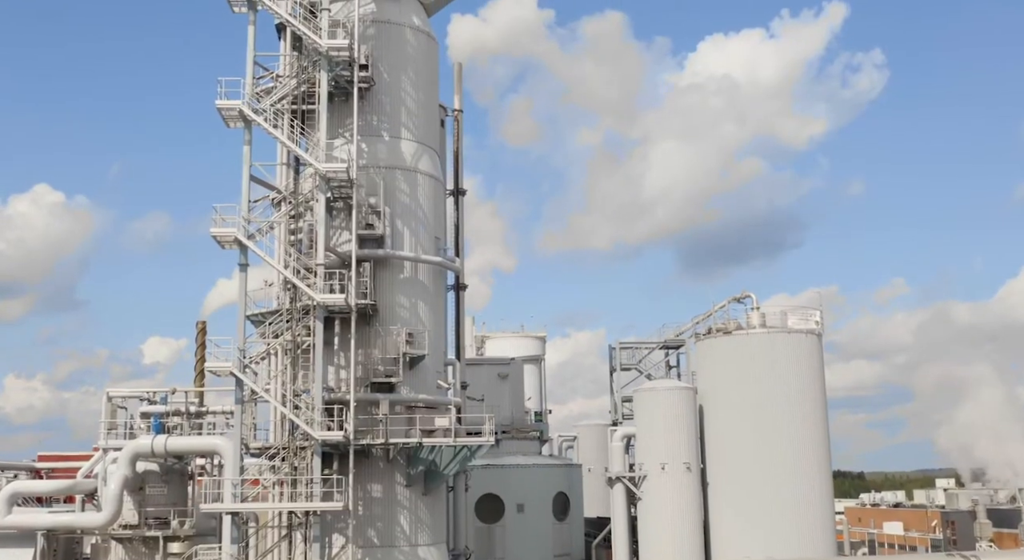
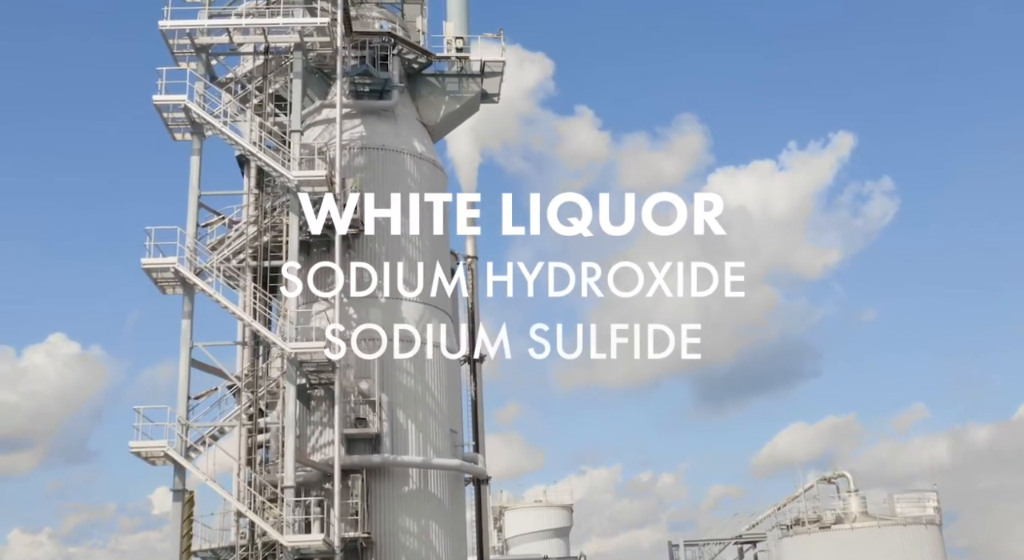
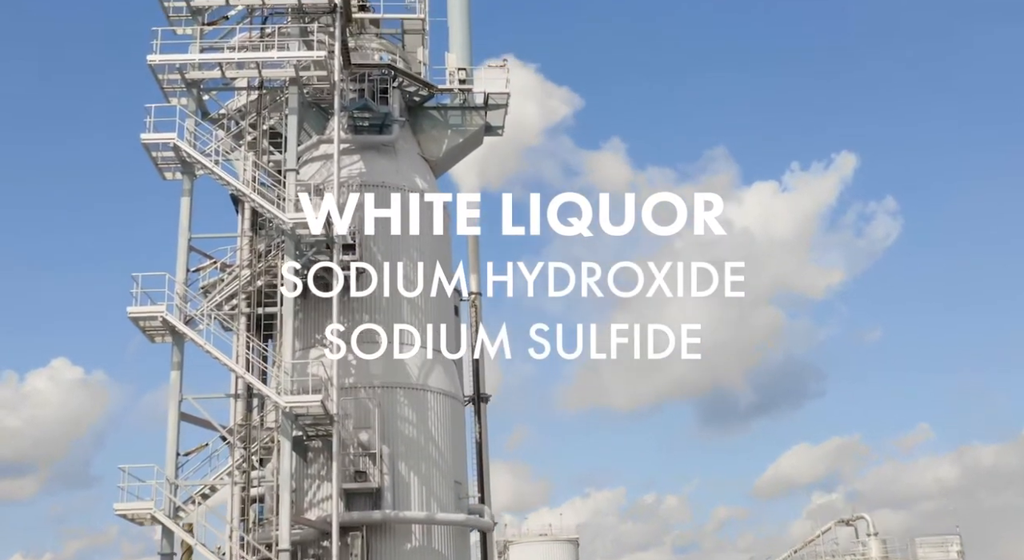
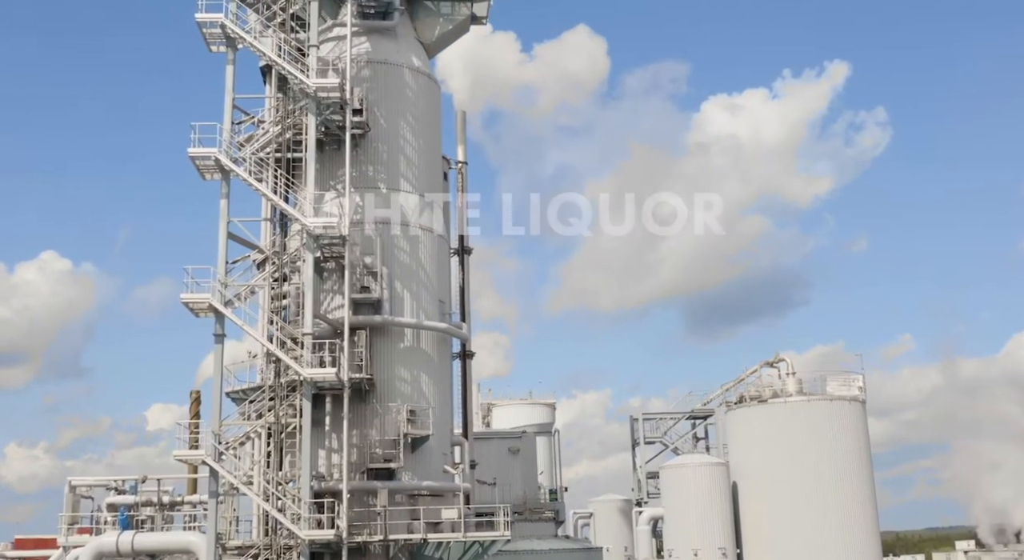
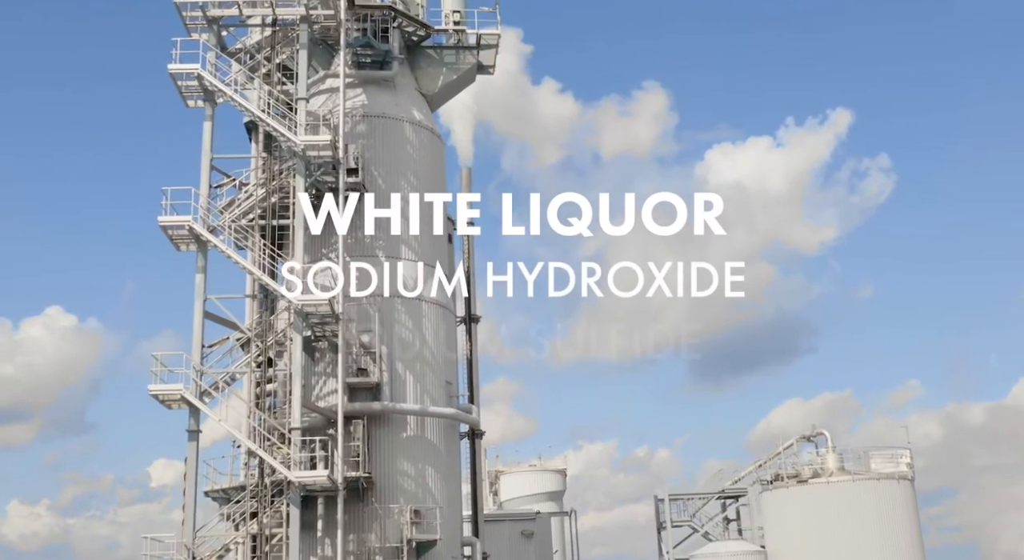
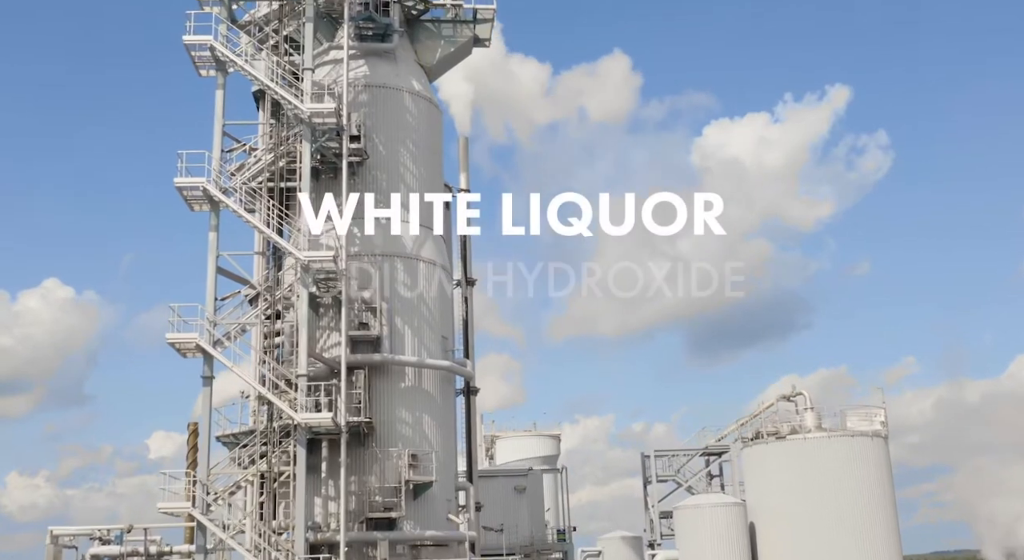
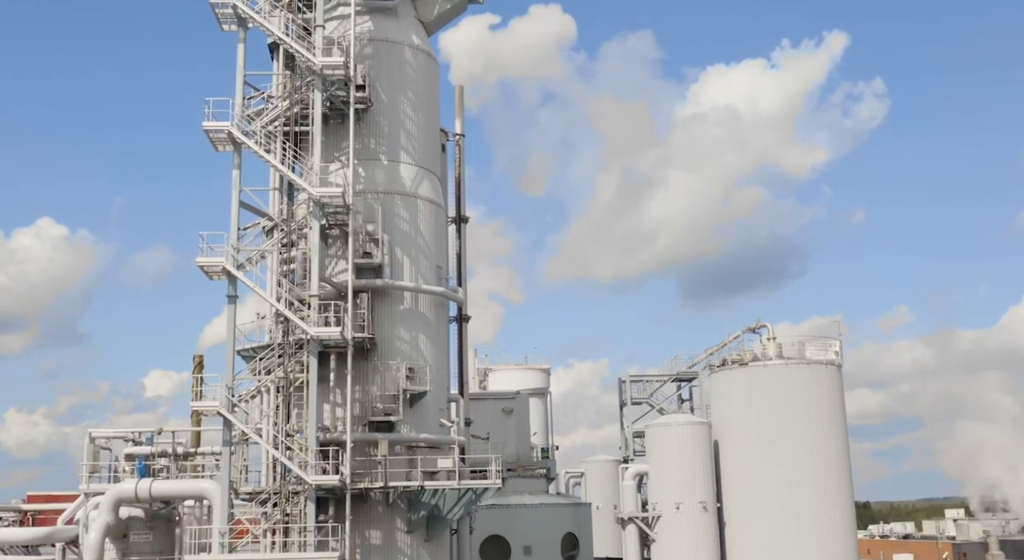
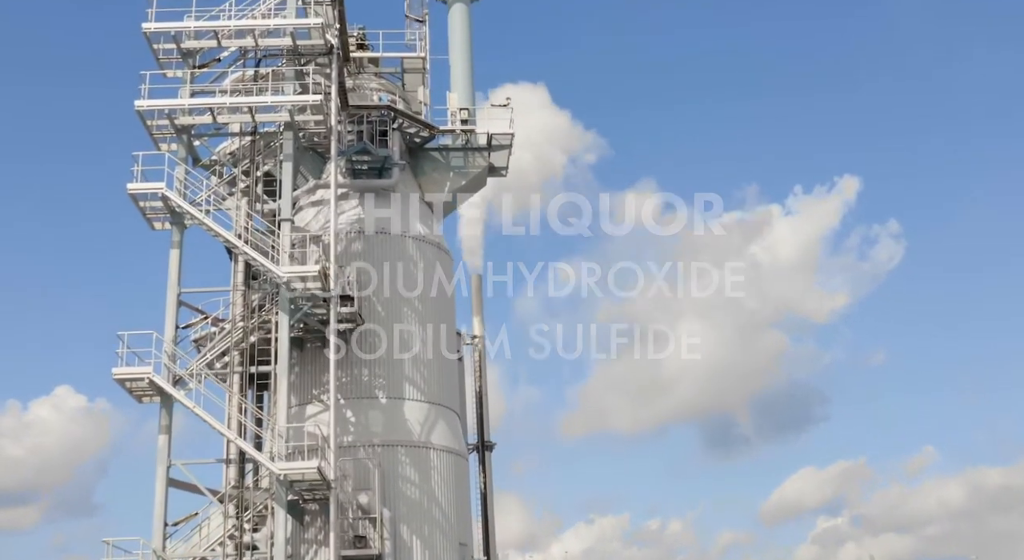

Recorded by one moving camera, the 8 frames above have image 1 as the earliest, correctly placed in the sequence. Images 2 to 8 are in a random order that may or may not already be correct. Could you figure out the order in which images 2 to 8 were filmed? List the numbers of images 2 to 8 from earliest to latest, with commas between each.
7, 4, 6, 5, 2, 3, 8
